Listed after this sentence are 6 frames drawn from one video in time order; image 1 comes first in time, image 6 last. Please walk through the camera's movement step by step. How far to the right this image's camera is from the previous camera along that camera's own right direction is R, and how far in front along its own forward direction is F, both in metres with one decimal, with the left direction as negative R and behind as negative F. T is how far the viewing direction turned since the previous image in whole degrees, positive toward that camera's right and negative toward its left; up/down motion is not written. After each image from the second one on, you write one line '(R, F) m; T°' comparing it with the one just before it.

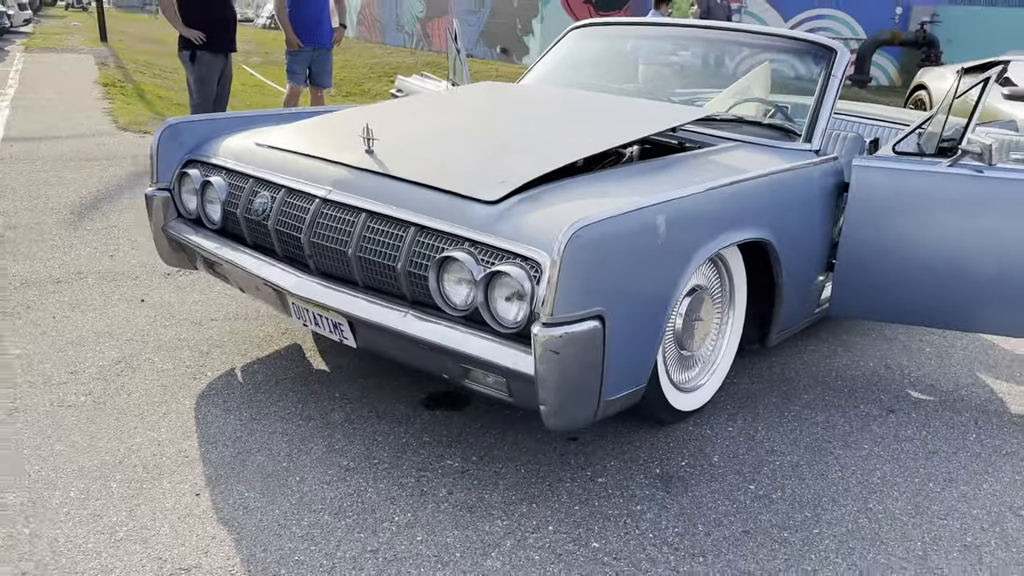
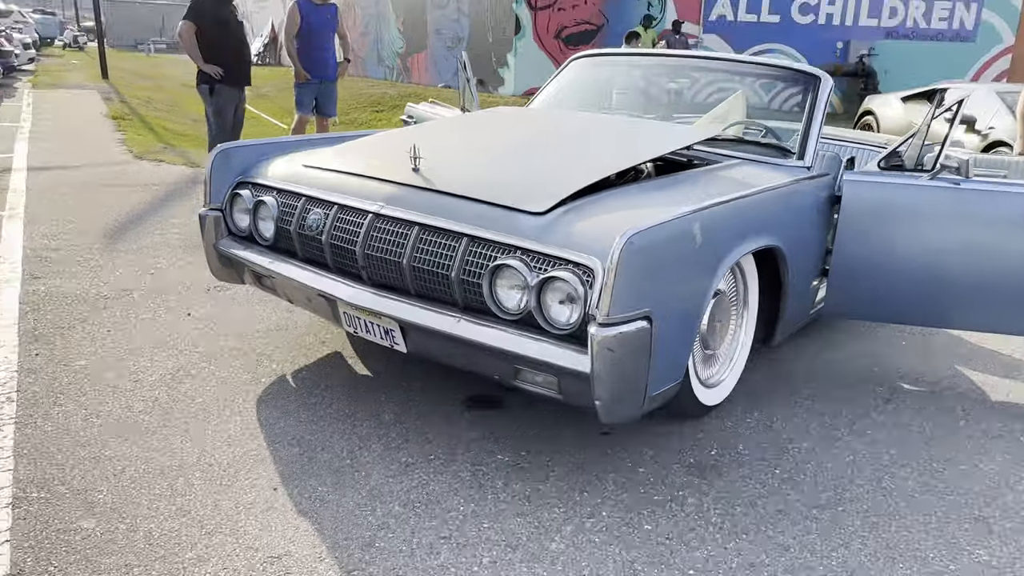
(-0.2, -0.1) m; +2°
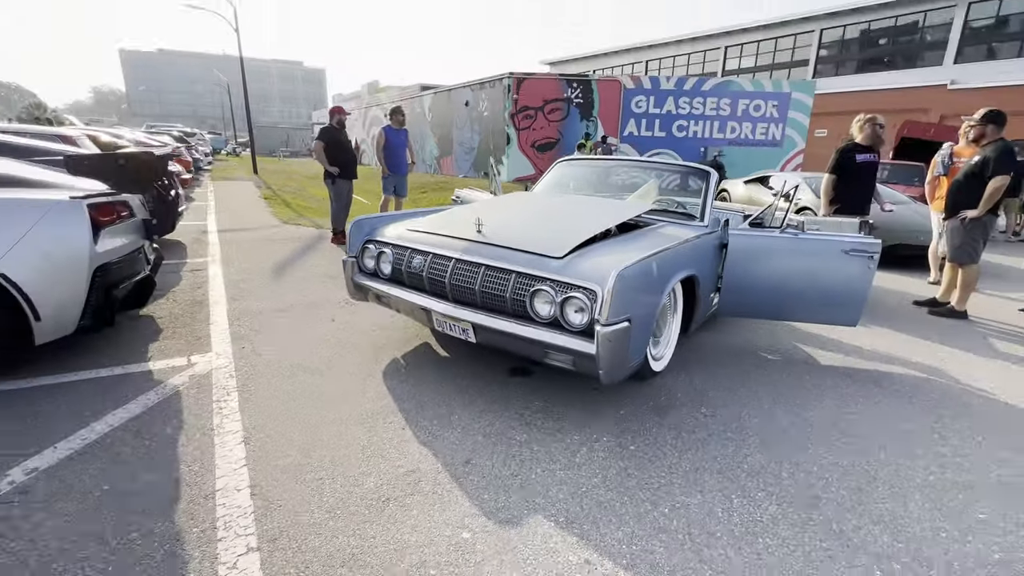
(0.0, -1.0) m; -4°
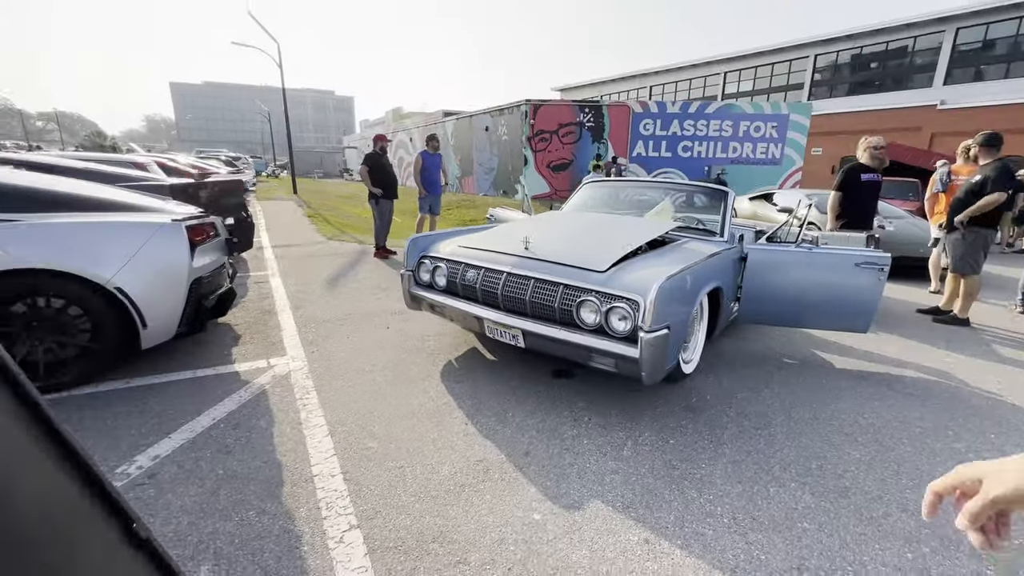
(-0.2, -0.3) m; -3°
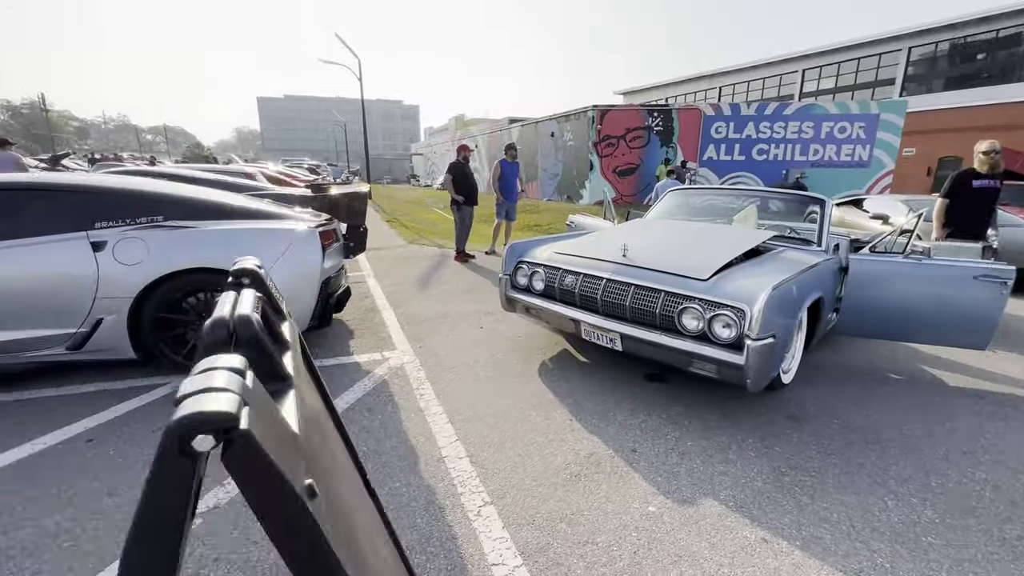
(-0.3, -0.2) m; -7°
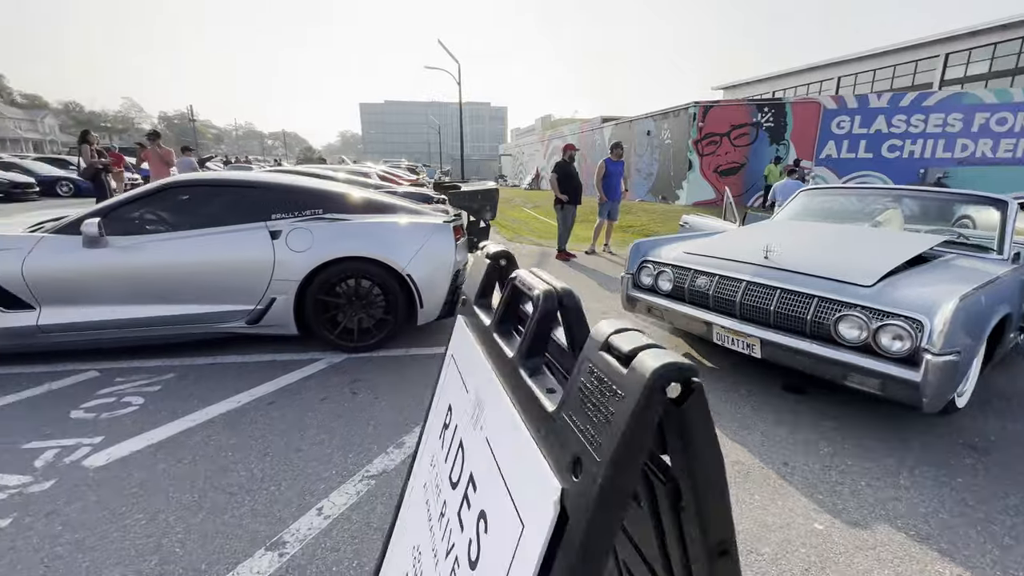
(-0.4, -0.1) m; -10°
